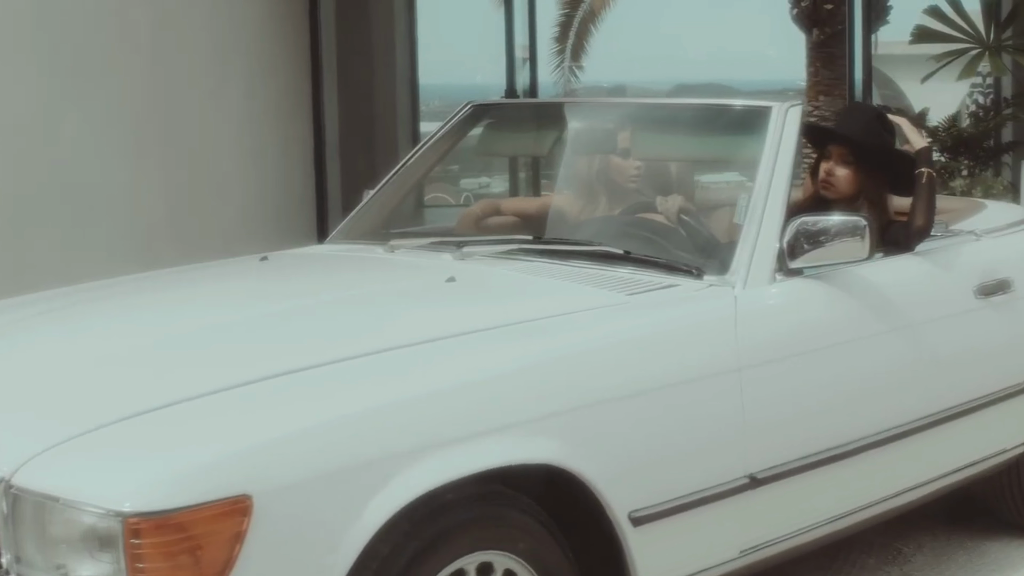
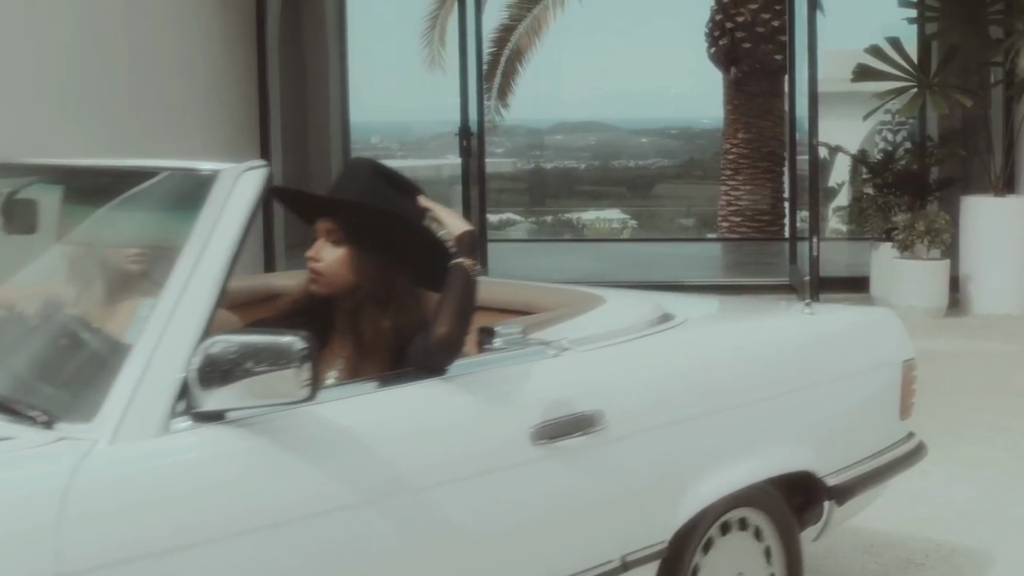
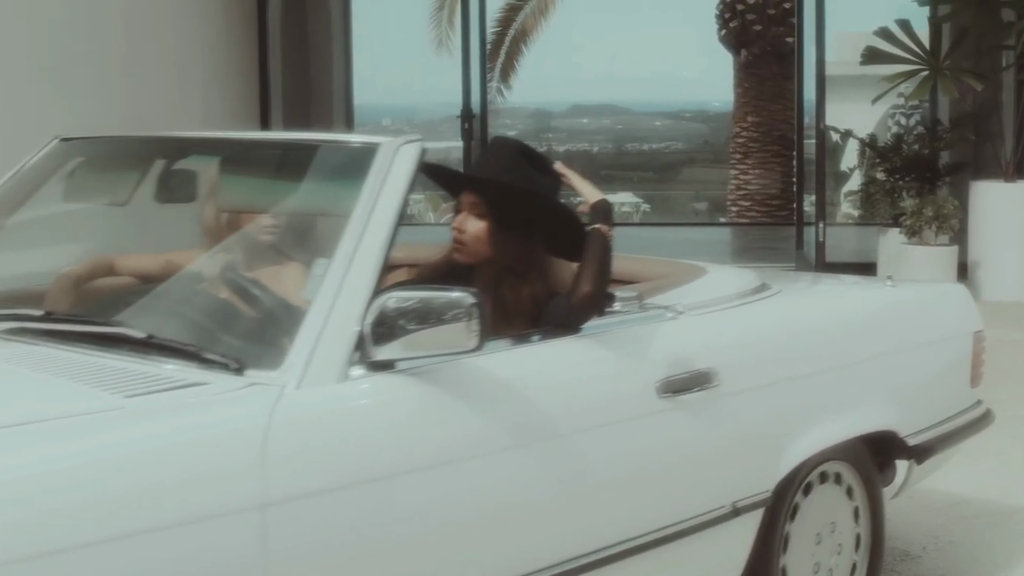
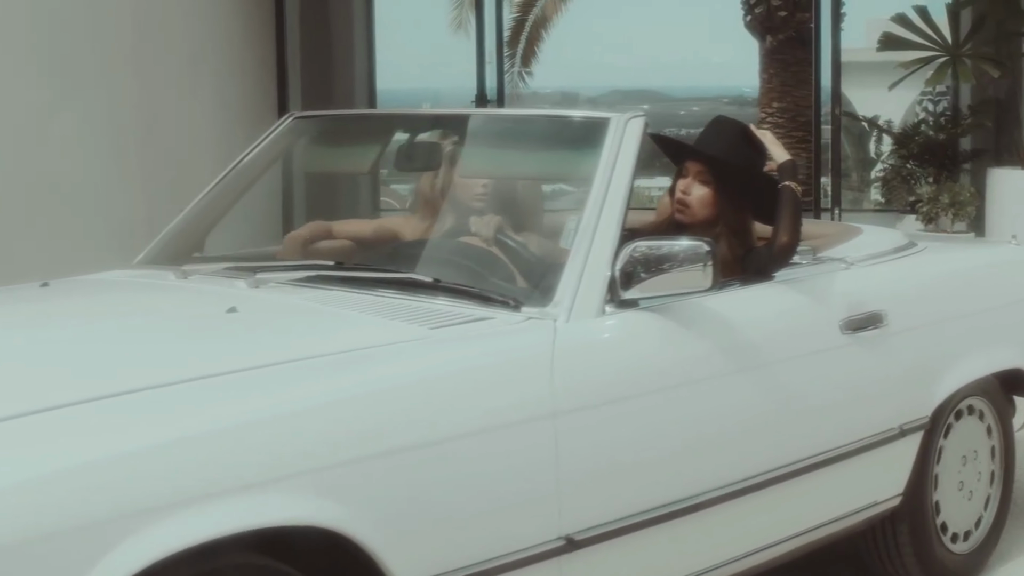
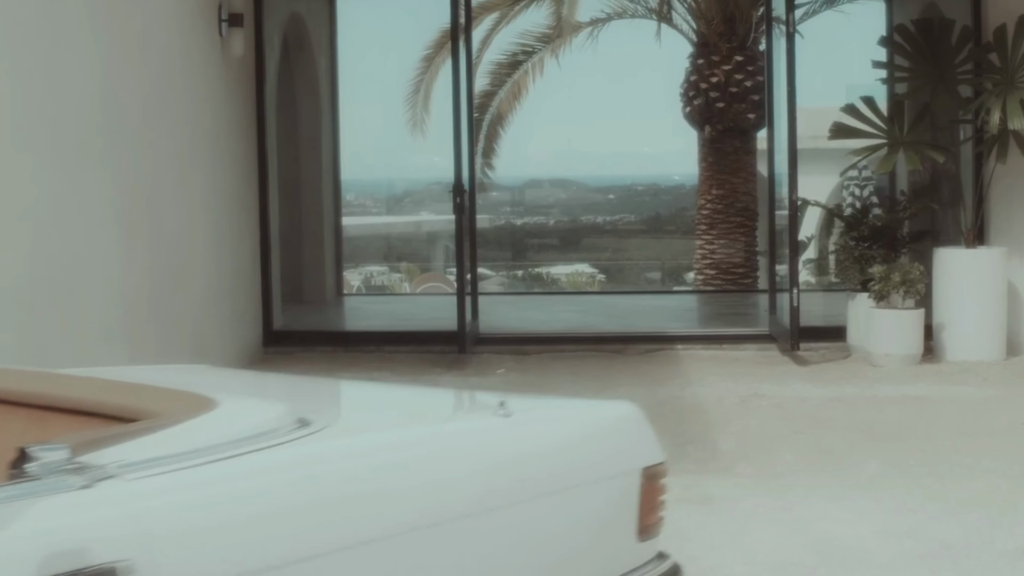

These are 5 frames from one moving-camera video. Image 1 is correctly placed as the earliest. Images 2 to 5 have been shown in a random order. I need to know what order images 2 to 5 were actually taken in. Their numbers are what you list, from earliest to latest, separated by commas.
4, 3, 2, 5
